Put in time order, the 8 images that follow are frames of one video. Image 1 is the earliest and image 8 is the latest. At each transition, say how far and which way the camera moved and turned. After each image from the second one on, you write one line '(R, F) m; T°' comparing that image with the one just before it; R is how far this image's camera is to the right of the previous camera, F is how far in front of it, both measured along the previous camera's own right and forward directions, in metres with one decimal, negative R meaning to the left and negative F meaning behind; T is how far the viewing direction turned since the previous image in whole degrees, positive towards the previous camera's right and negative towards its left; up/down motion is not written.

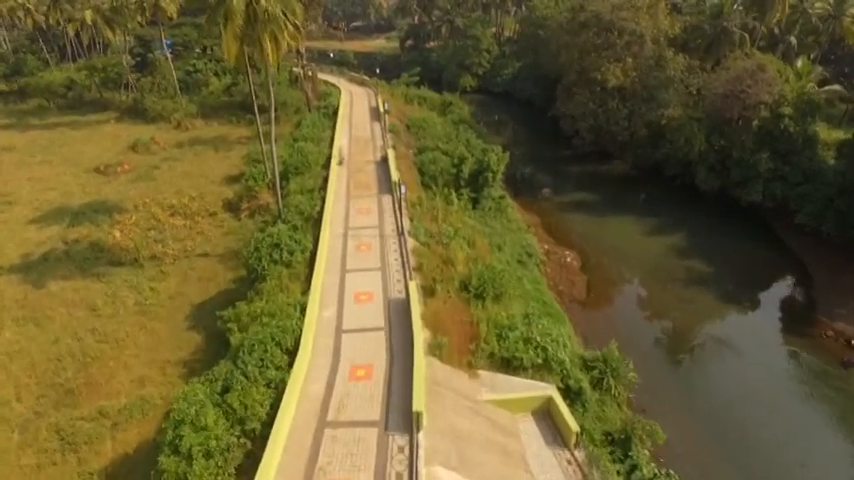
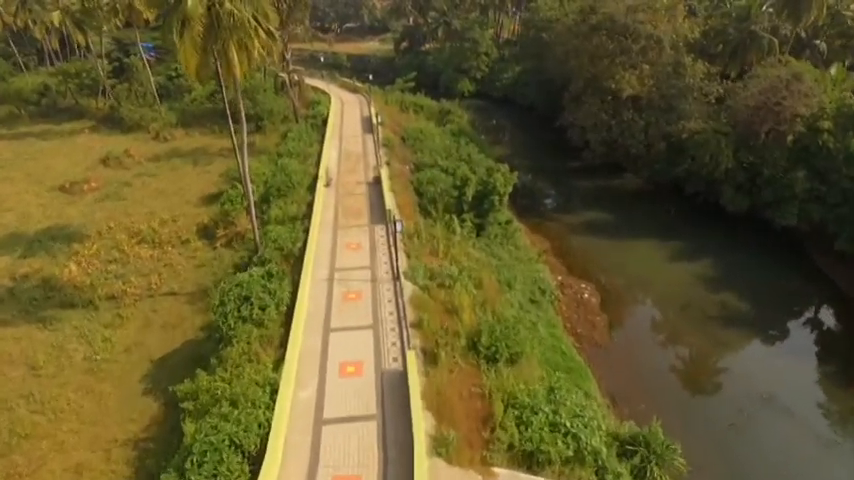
(-0.2, +3.5) m; +1°
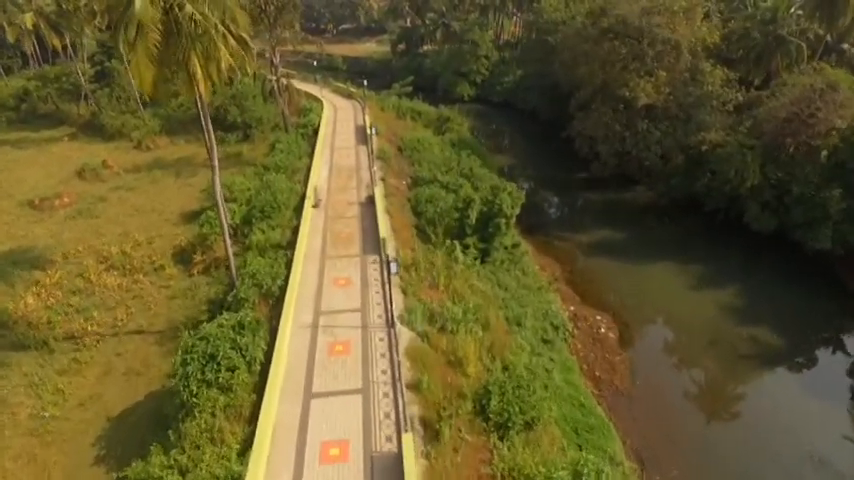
(0.0, +2.7) m; 0°
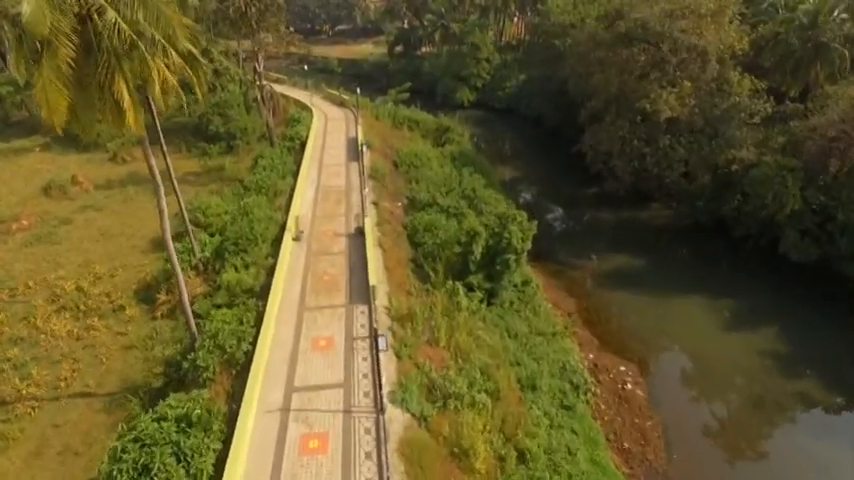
(0.0, +3.3) m; 0°
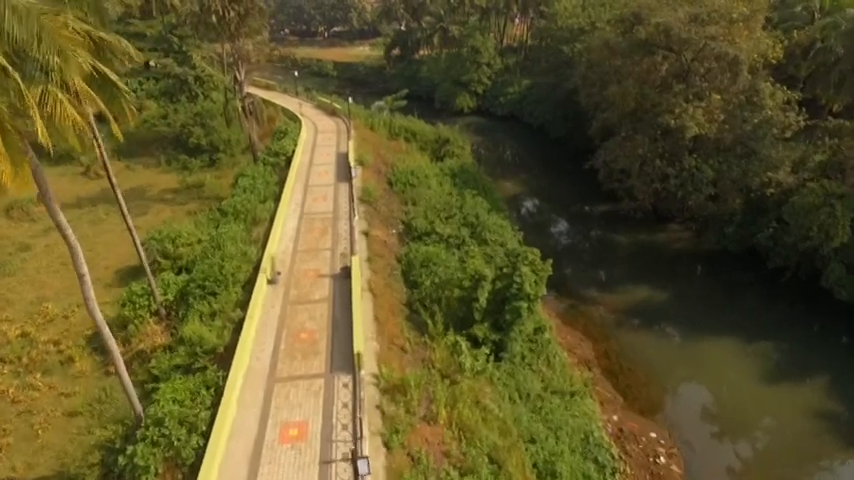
(+0.1, +3.1) m; 0°
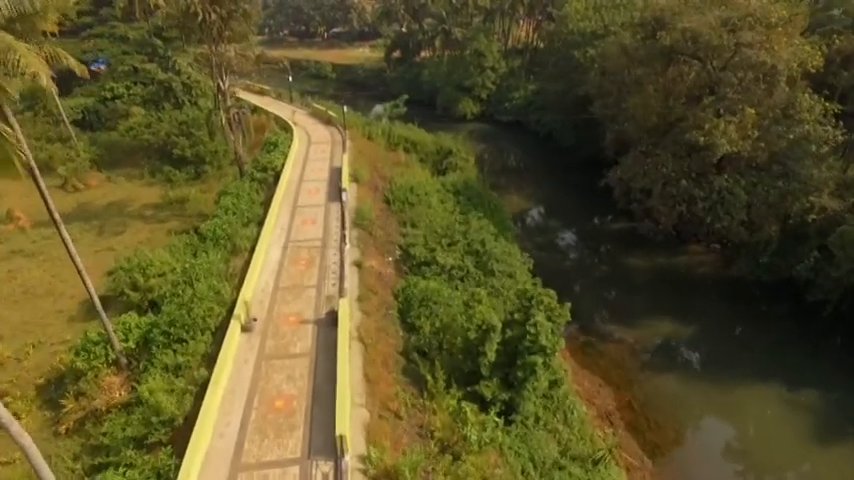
(+0.1, +2.6) m; 0°
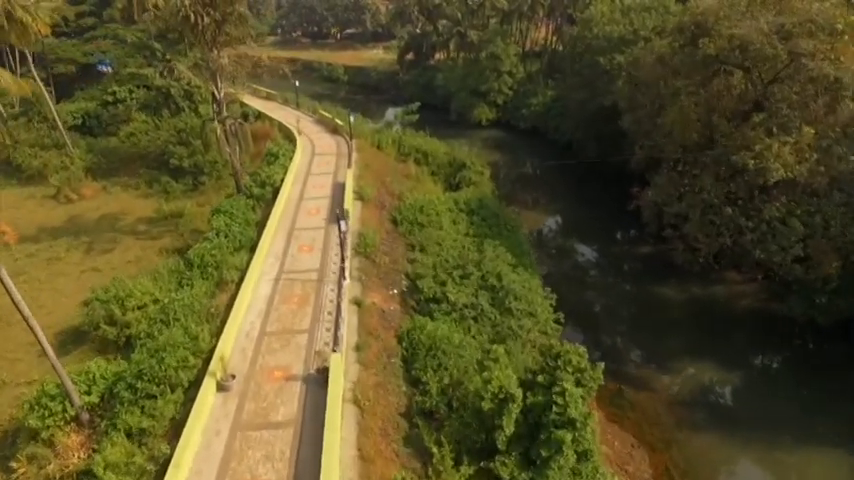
(+0.1, +2.5) m; -1°
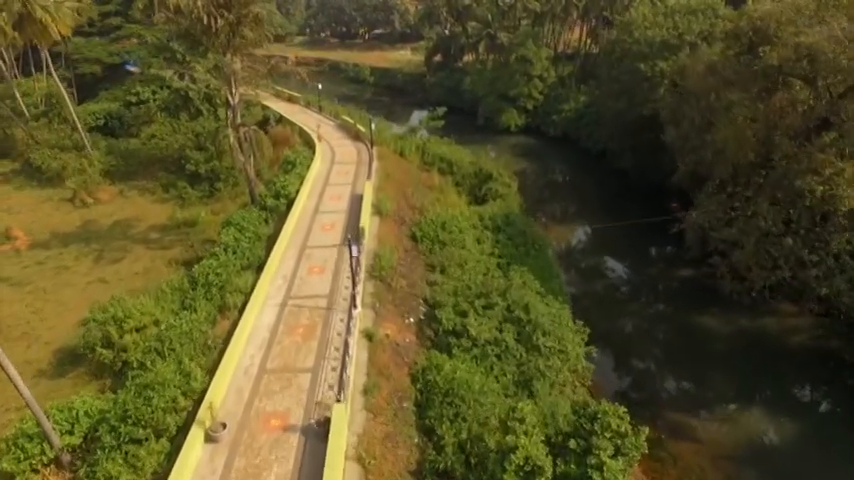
(+0.1, +1.8) m; -3°
